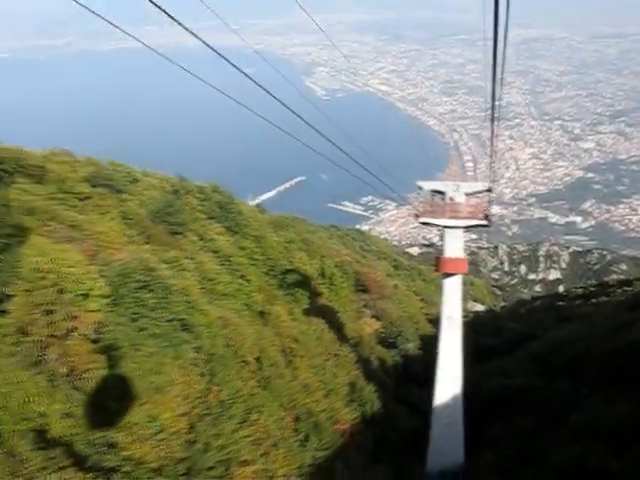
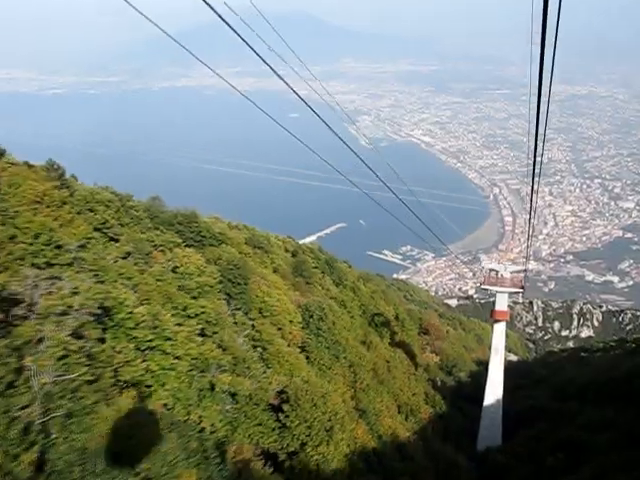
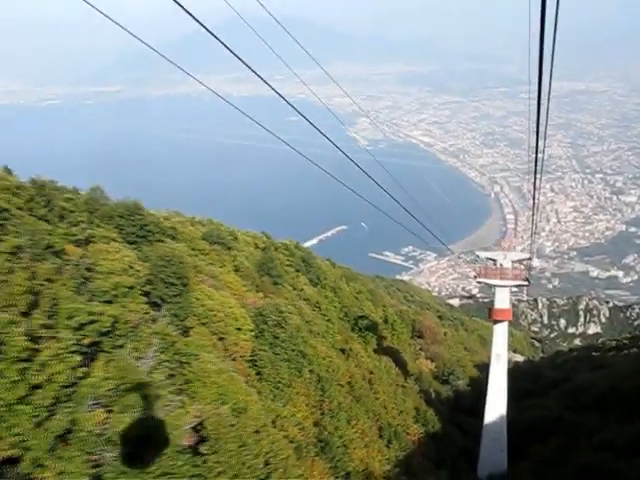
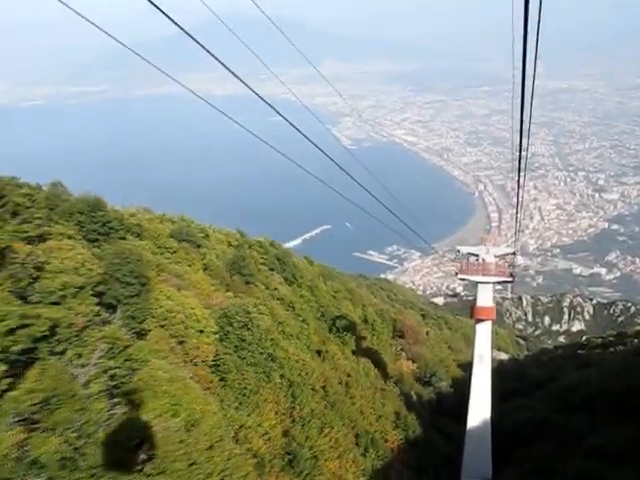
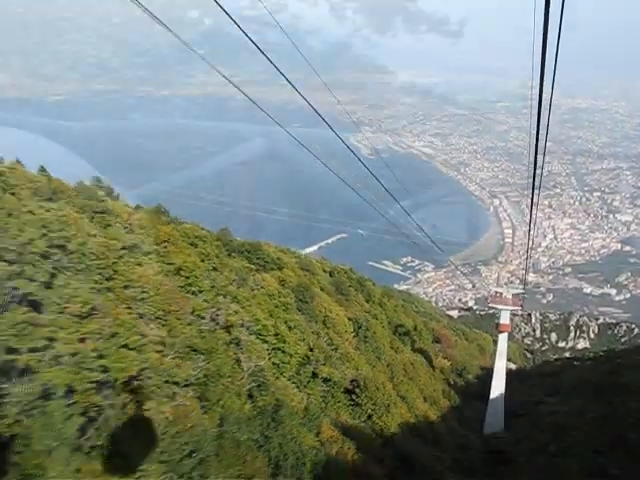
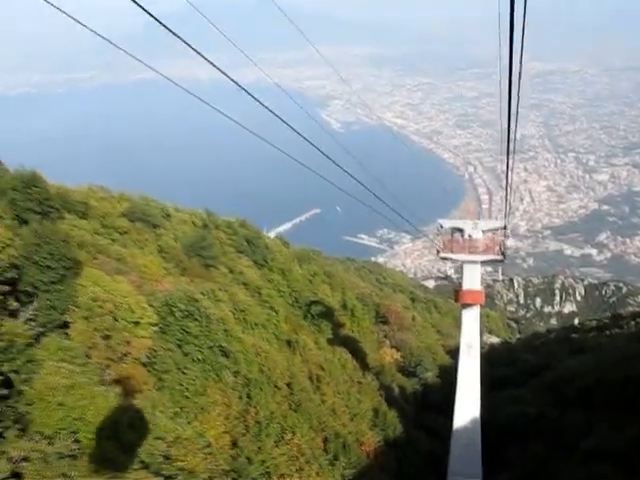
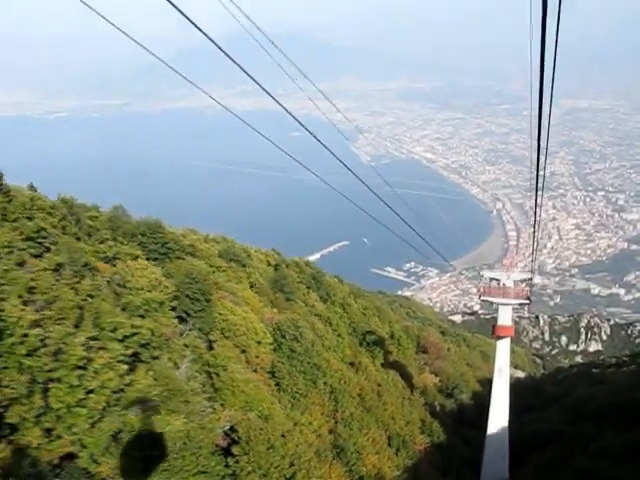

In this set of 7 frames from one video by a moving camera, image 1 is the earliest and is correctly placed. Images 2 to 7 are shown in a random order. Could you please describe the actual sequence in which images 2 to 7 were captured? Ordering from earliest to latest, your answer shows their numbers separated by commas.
6, 4, 3, 7, 2, 5
